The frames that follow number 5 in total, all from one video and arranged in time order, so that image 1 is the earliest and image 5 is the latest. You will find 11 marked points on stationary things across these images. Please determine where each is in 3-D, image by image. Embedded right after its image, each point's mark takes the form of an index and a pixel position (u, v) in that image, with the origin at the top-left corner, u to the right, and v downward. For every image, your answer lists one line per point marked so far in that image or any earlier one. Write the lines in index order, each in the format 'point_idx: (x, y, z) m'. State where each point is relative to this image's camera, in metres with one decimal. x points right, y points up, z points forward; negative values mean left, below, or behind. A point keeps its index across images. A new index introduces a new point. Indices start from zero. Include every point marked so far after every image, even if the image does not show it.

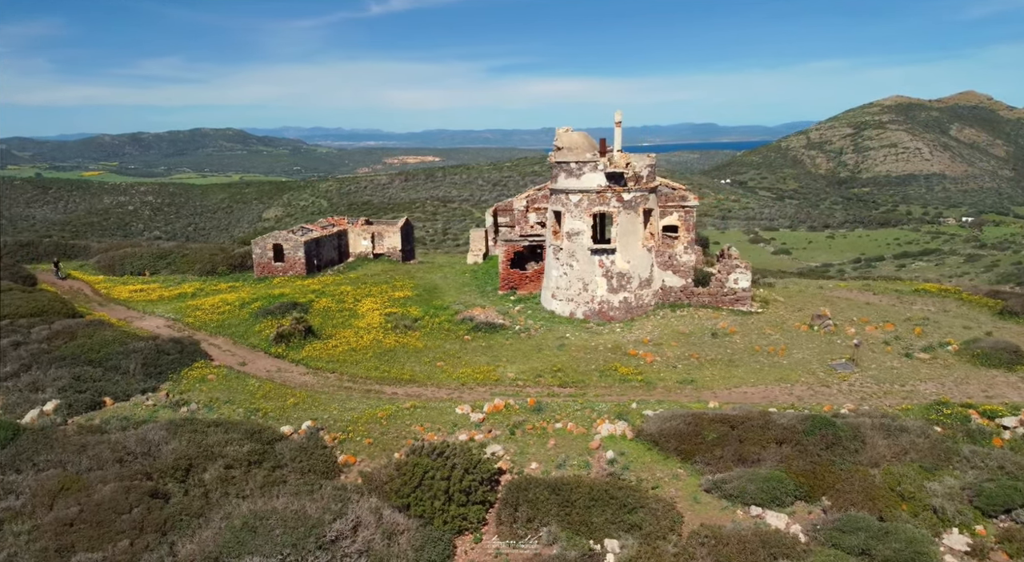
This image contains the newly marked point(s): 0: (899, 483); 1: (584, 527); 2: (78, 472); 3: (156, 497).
0: (+7.0, -3.7, +11.6) m
1: (+1.2, -4.2, +10.9) m
2: (-8.1, -3.7, +12.3) m
3: (-6.3, -3.9, +11.6) m
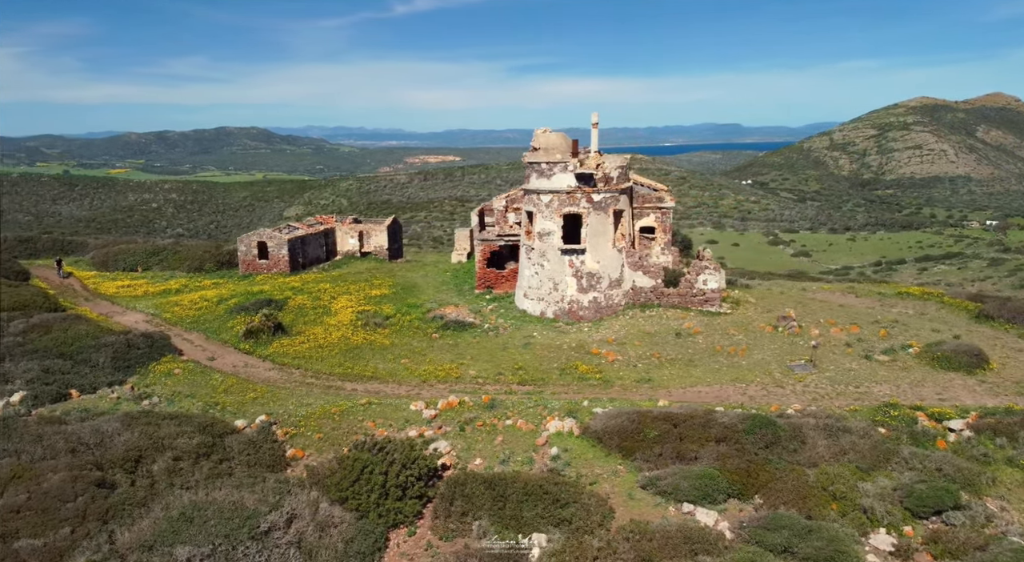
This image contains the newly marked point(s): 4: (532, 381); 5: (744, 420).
0: (+5.8, -3.7, +11.7) m
1: (0.0, -4.1, +11.0) m
2: (-9.3, -3.6, +12.5) m
3: (-7.4, -3.8, +11.7) m
4: (+0.6, -2.7, +17.7) m
5: (+4.8, -2.9, +13.5) m
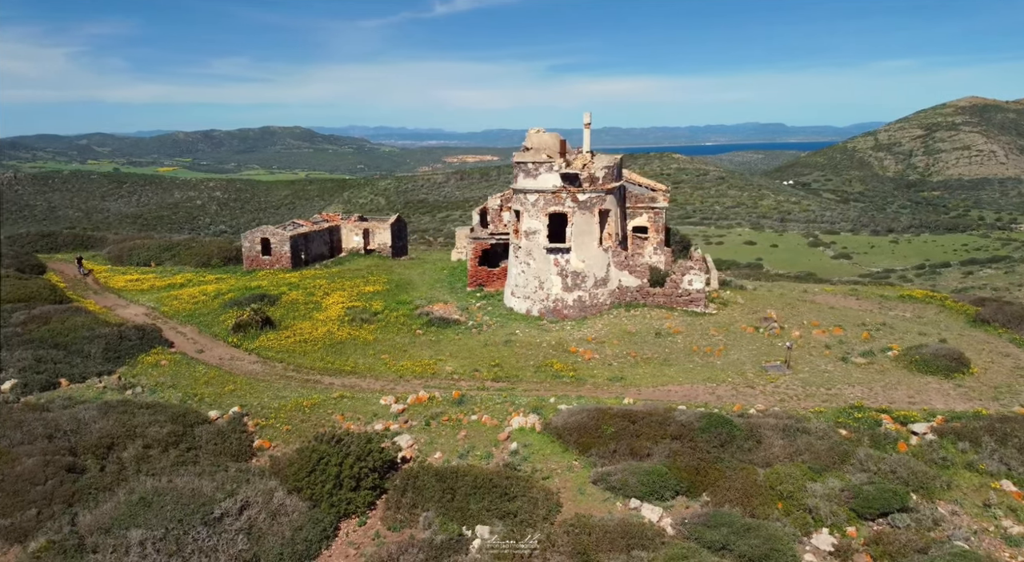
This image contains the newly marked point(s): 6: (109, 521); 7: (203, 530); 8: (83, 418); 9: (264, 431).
0: (+4.9, -3.7, +11.7) m
1: (-0.9, -4.1, +11.2) m
2: (-10.2, -3.4, +13.0) m
3: (-8.4, -3.7, +12.2) m
4: (-0.1, -2.7, +17.9) m
5: (+4.0, -2.9, +13.6) m
6: (-6.7, -4.1, +10.6) m
7: (-5.0, -4.1, +10.4) m
8: (-9.6, -3.1, +14.3) m
9: (-5.6, -3.4, +14.6) m
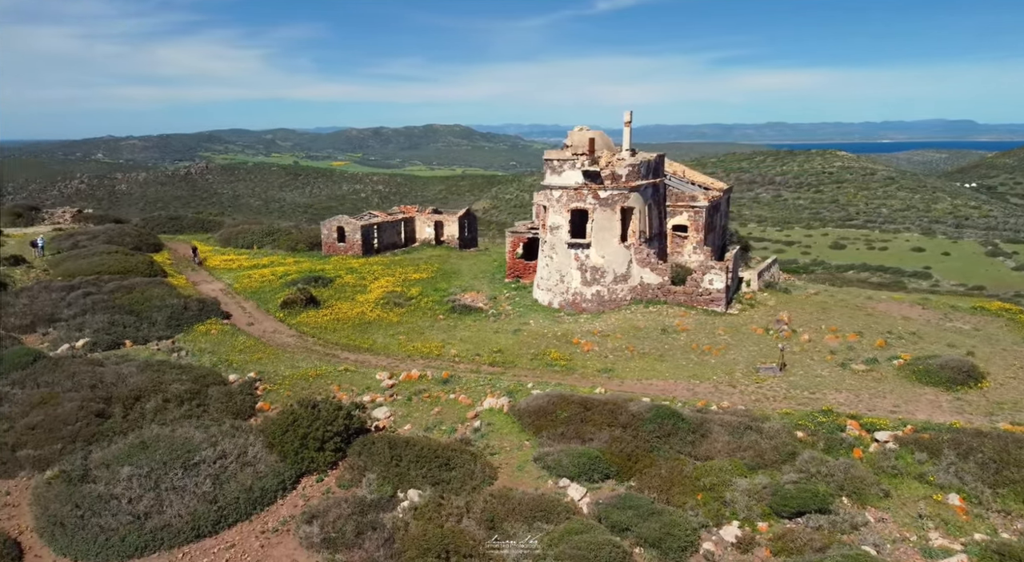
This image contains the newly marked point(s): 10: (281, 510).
0: (+3.7, -3.6, +12.0) m
1: (-2.2, -3.8, +12.4) m
2: (-11.0, -2.7, +15.7) m
3: (-9.3, -3.1, +14.5) m
4: (-0.3, -2.4, +18.9) m
5: (+3.1, -2.8, +13.9) m
6: (-8.0, -3.5, +12.7) m
7: (-6.3, -3.7, +12.2) m
8: (-10.2, -2.4, +16.8) m
9: (-6.2, -2.9, +16.5) m
10: (-4.2, -4.2, +11.8) m
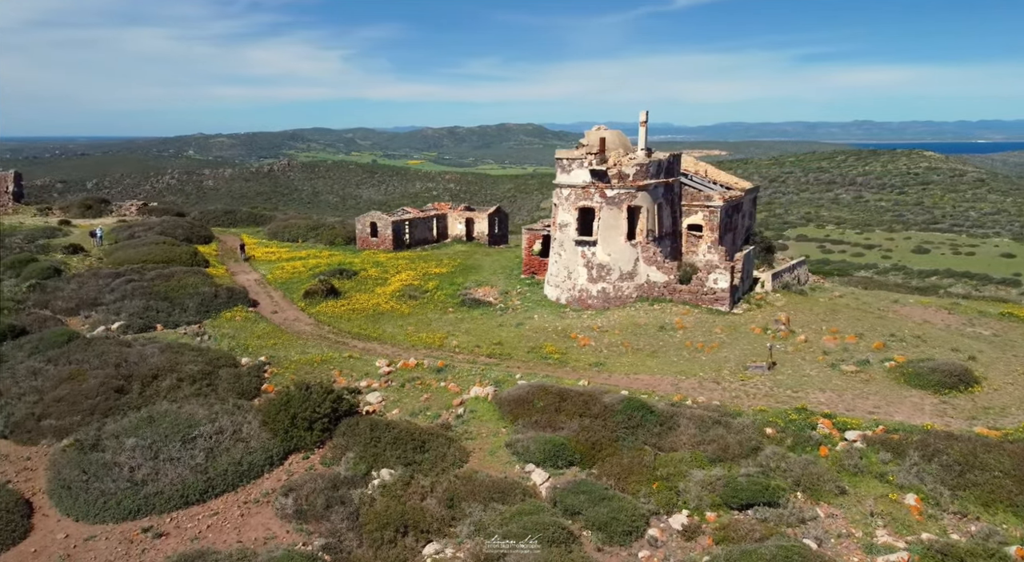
0: (+3.0, -3.6, +12.4) m
1: (-2.8, -3.6, +13.2) m
2: (-11.3, -2.4, +17.2) m
3: (-9.8, -2.7, +15.9) m
4: (-0.4, -2.2, +19.5) m
5: (+2.6, -2.7, +14.4) m
6: (-8.5, -3.2, +14.0) m
7: (-7.0, -3.4, +13.4) m
8: (-10.4, -2.1, +18.3) m
9: (-6.5, -2.6, +17.6) m
10: (-4.9, -4.0, +12.8) m
